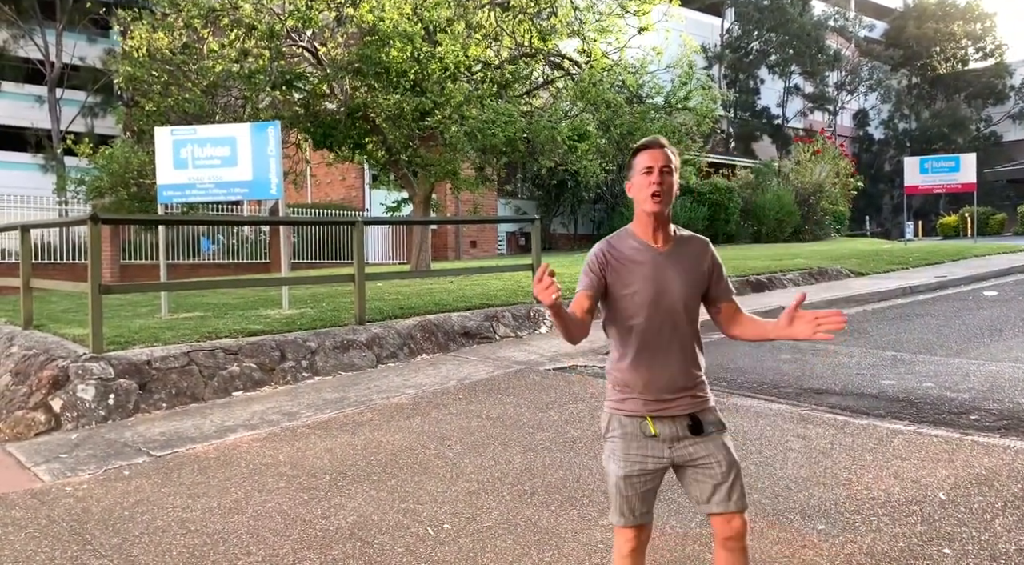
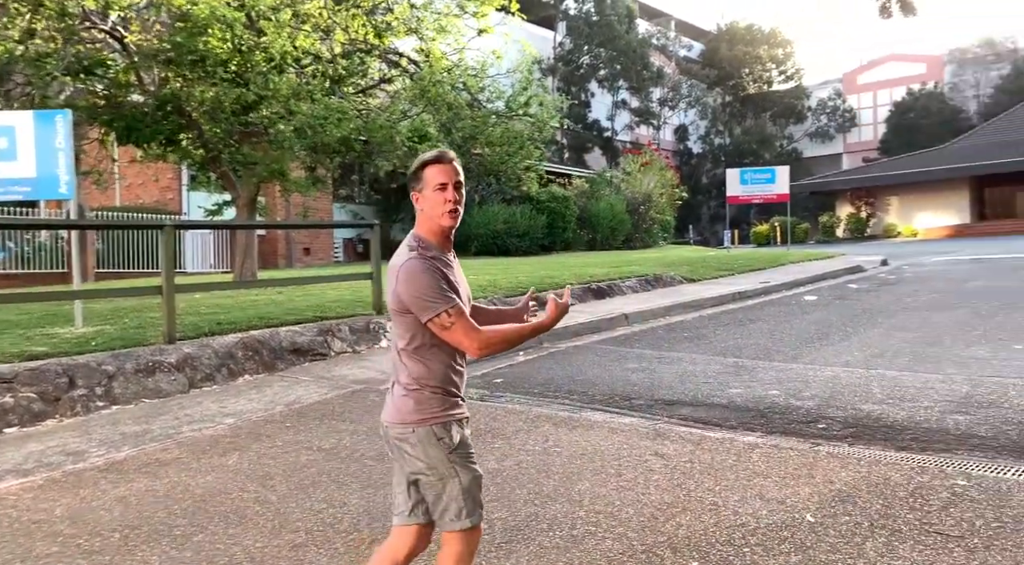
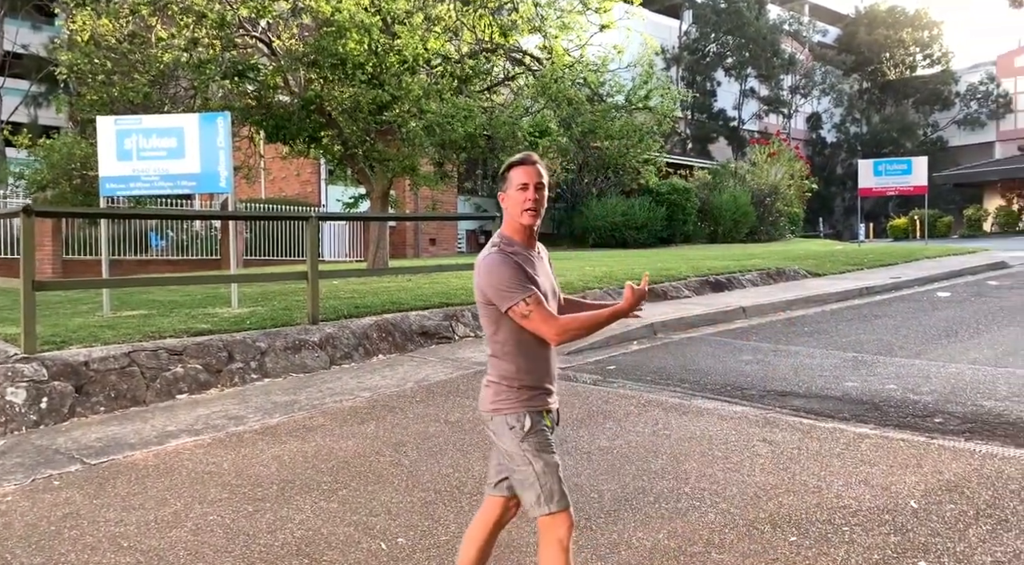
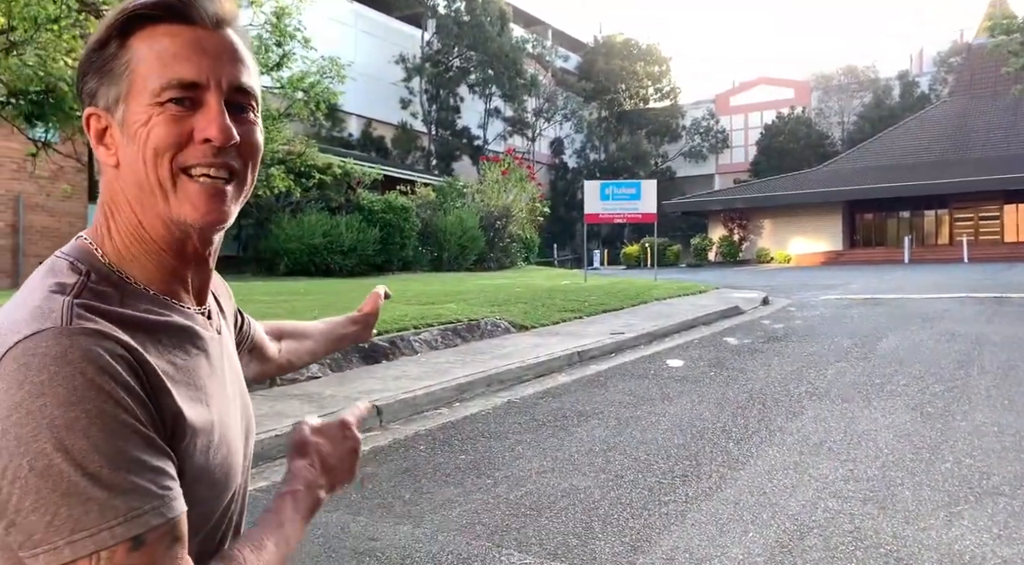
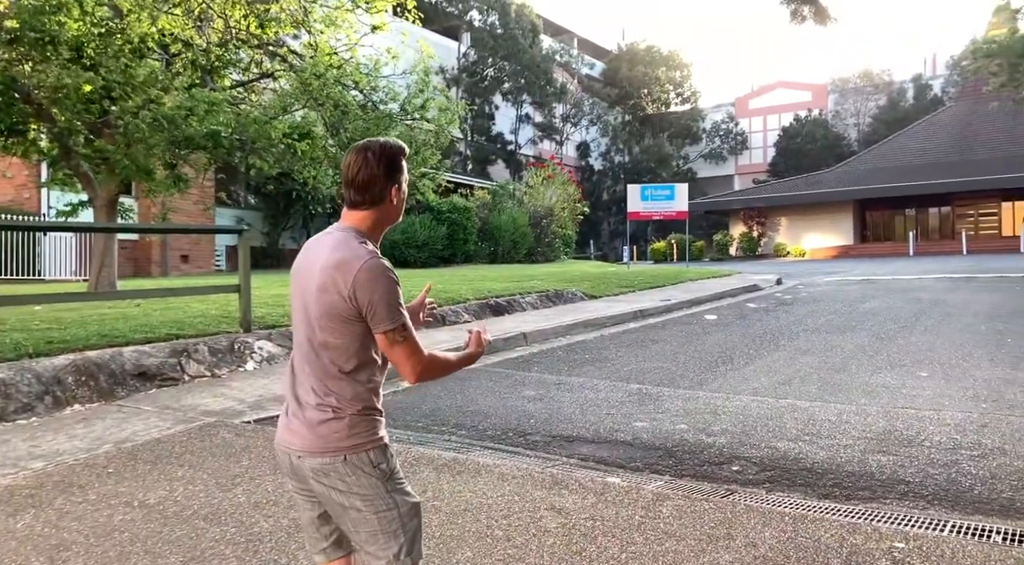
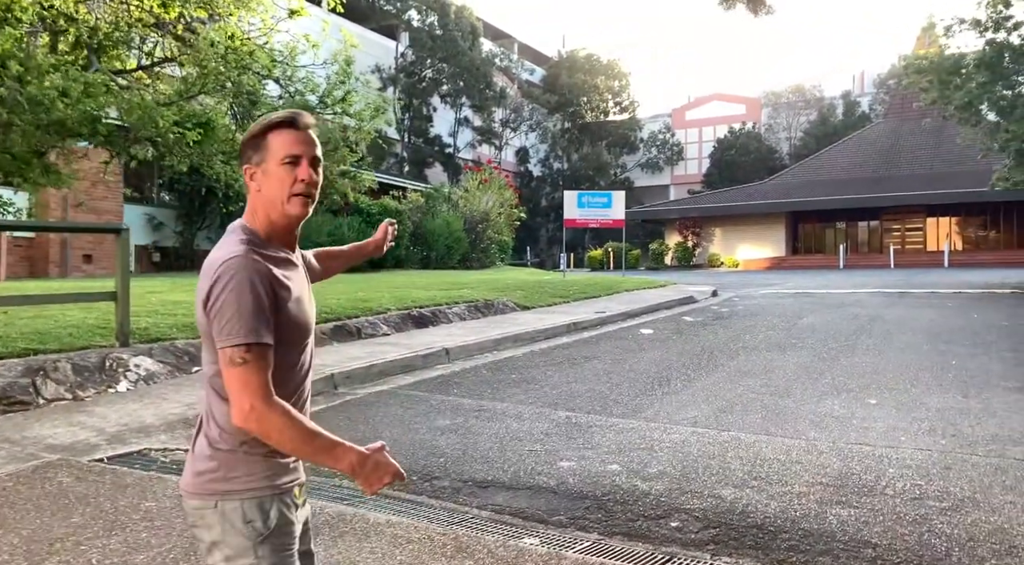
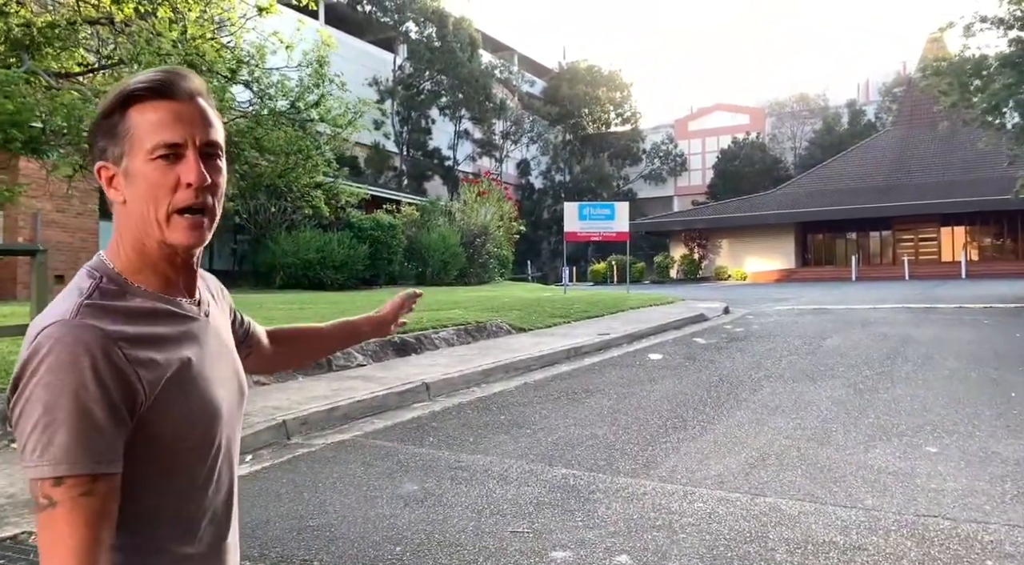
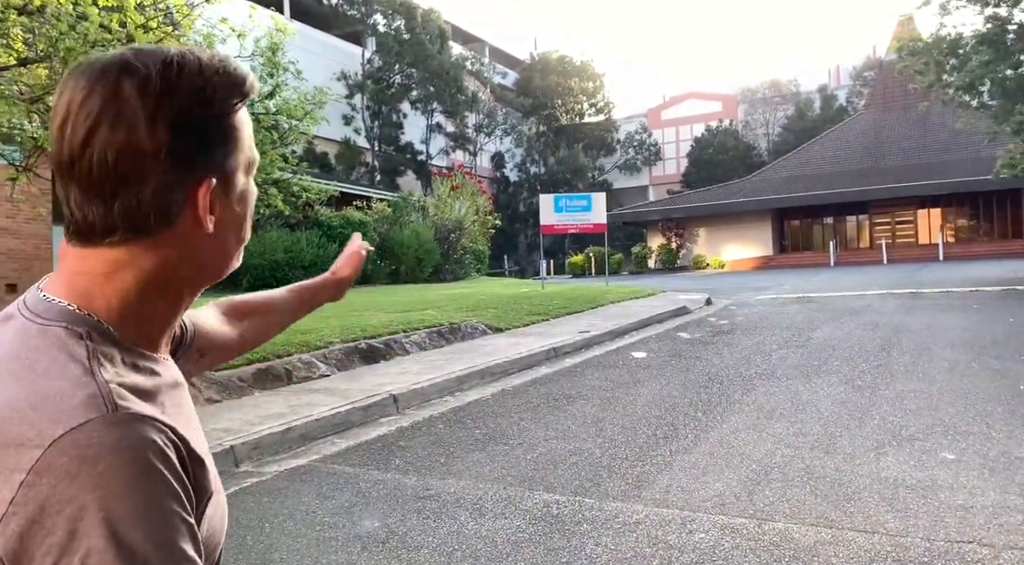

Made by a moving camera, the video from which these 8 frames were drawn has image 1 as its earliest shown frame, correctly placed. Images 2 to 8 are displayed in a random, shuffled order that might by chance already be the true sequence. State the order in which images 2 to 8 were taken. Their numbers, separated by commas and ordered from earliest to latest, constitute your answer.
3, 2, 5, 6, 7, 8, 4
